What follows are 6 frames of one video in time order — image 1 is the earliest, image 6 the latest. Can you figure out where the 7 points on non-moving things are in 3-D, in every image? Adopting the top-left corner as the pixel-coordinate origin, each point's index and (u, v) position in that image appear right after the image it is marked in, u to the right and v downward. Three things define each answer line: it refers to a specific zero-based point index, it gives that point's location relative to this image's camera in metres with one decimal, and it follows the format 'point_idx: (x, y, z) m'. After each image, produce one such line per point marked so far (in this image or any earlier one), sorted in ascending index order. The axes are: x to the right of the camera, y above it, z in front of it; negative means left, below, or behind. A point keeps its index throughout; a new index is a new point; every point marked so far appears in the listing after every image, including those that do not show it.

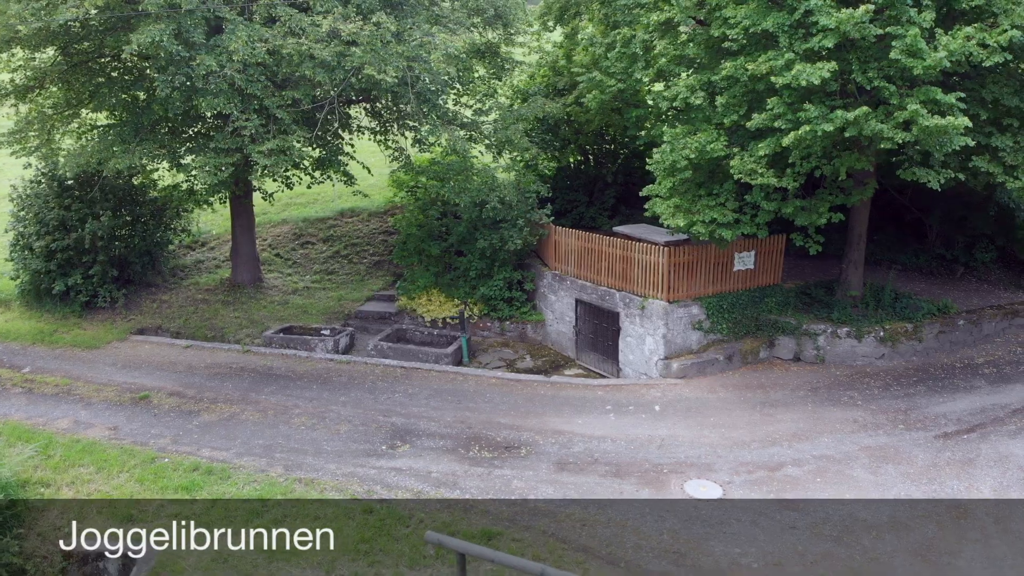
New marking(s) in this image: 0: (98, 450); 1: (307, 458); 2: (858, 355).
0: (-5.0, -1.9, +10.1) m
1: (-2.4, -2.0, +9.9) m
2: (+5.1, -1.0, +12.3) m
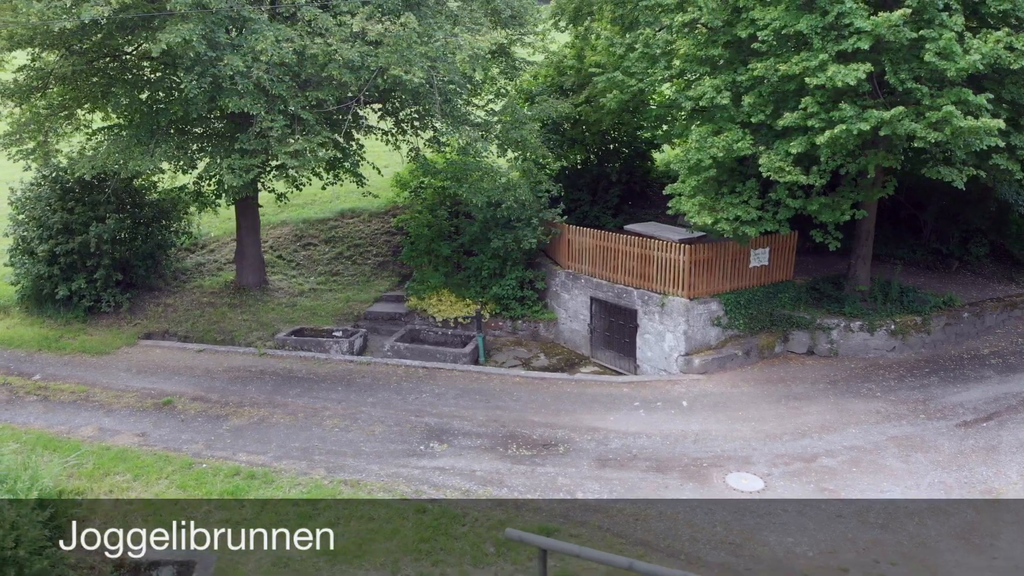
0: (-4.5, -2.0, +9.9) m
1: (-1.9, -2.0, +9.9) m
2: (+5.4, -0.9, +12.6) m
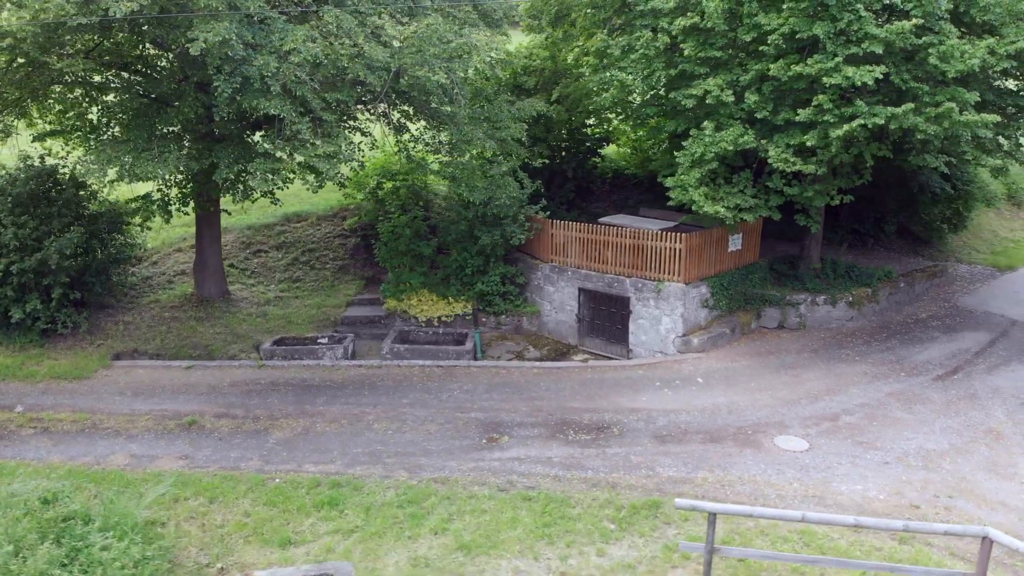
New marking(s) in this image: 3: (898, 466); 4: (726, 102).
0: (-3.6, -2.1, +9.4) m
1: (-1.1, -2.0, +9.9) m
2: (+5.4, -0.5, +14.1) m
3: (+4.5, -2.1, +9.7) m
4: (+3.0, +2.6, +11.6) m
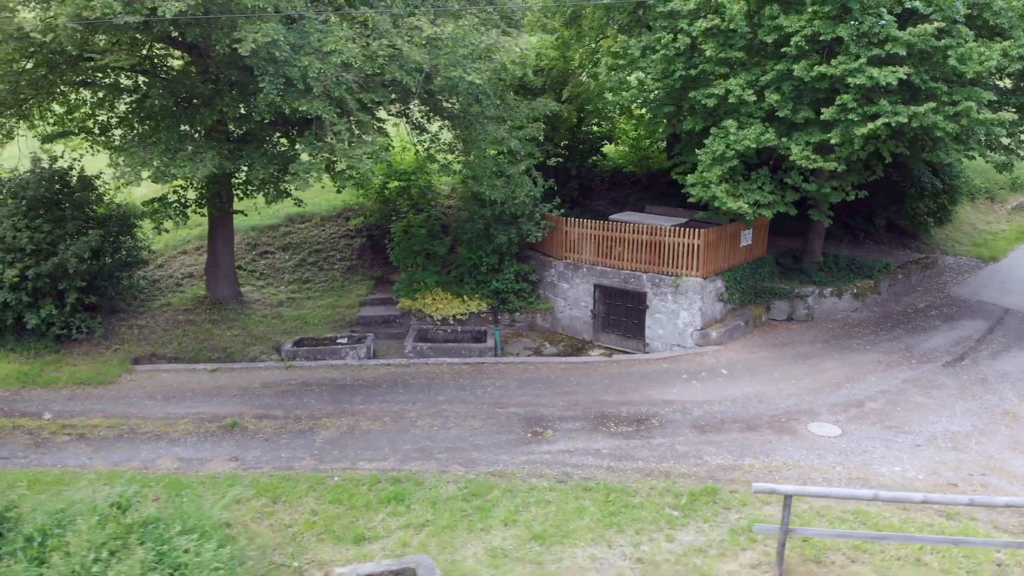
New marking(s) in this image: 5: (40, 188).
0: (-3.0, -2.1, +9.4) m
1: (-0.5, -2.0, +10.0) m
2: (+5.7, -0.4, +14.6) m
3: (+5.1, -1.9, +10.2) m
4: (+3.4, +2.7, +12.0) m
5: (-7.4, +1.6, +13.1) m
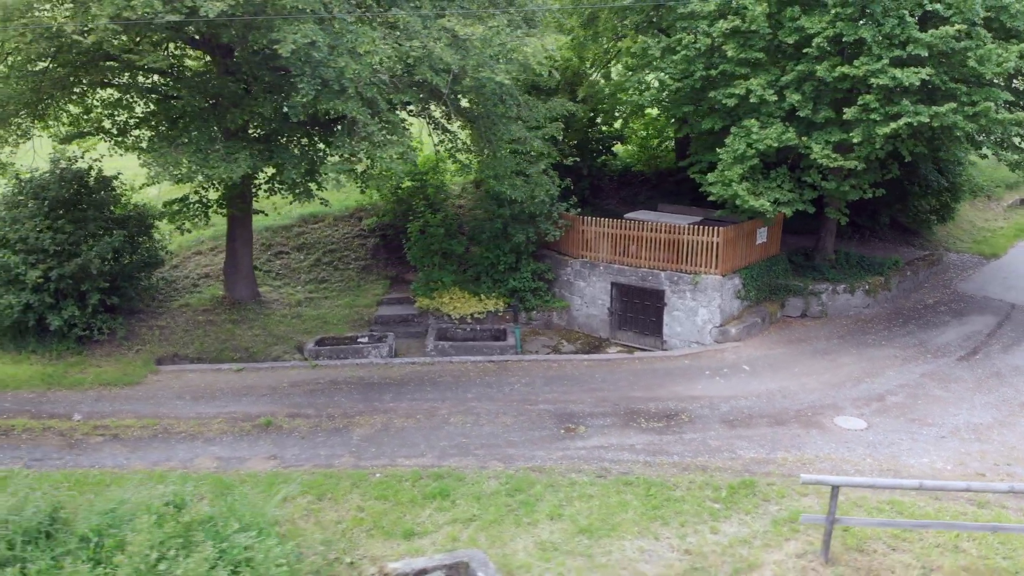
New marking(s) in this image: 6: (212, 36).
0: (-2.5, -2.1, +9.4) m
1: (0.0, -2.0, +10.2) m
2: (+6.0, -0.3, +14.9) m
3: (+5.5, -1.9, +10.5) m
4: (+3.8, +2.7, +12.2) m
5: (-7.1, +1.5, +13.1) m
6: (-4.3, +3.6, +12.0) m
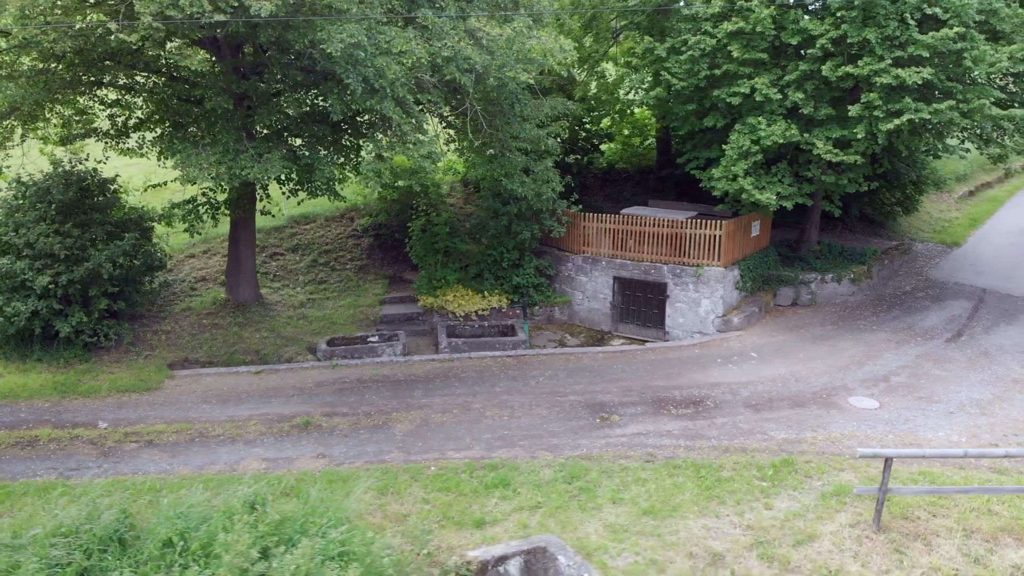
0: (-1.9, -2.1, +9.5) m
1: (+0.5, -1.9, +10.4) m
2: (+6.1, -0.1, +15.7) m
3: (+6.0, -1.7, +11.2) m
4: (+4.0, +2.9, +12.8) m
5: (-6.8, +1.4, +12.7) m
6: (-4.0, +3.6, +11.9) m
